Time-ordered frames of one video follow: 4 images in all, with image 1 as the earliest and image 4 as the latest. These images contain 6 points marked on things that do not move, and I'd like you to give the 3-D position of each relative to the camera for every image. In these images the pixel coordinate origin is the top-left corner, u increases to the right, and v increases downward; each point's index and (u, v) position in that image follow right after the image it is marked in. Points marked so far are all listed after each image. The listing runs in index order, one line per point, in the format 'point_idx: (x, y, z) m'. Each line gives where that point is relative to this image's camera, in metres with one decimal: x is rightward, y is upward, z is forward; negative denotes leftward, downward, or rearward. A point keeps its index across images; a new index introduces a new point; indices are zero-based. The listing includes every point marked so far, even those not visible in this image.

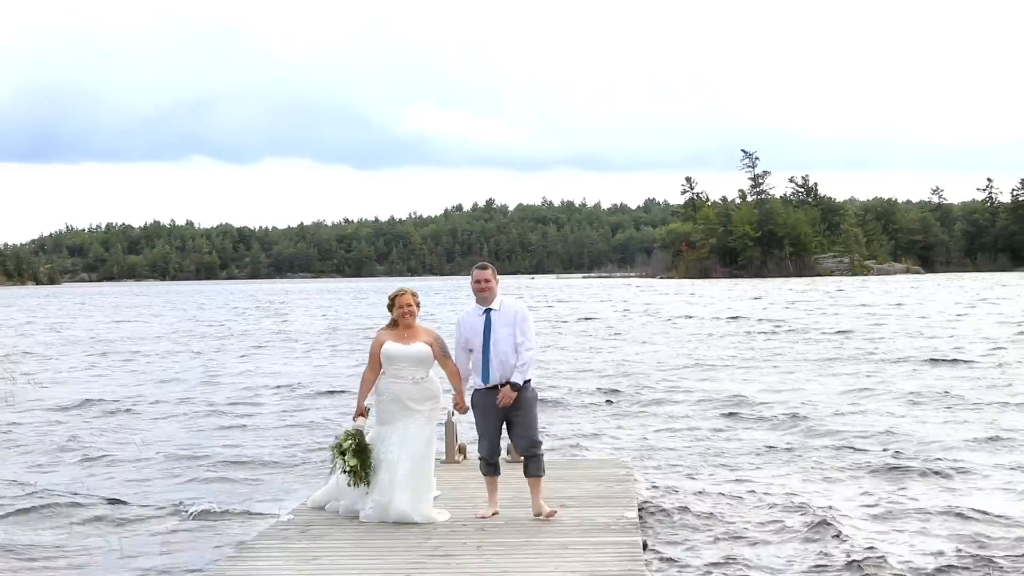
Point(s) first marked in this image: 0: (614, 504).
0: (+1.0, -2.1, +9.6) m
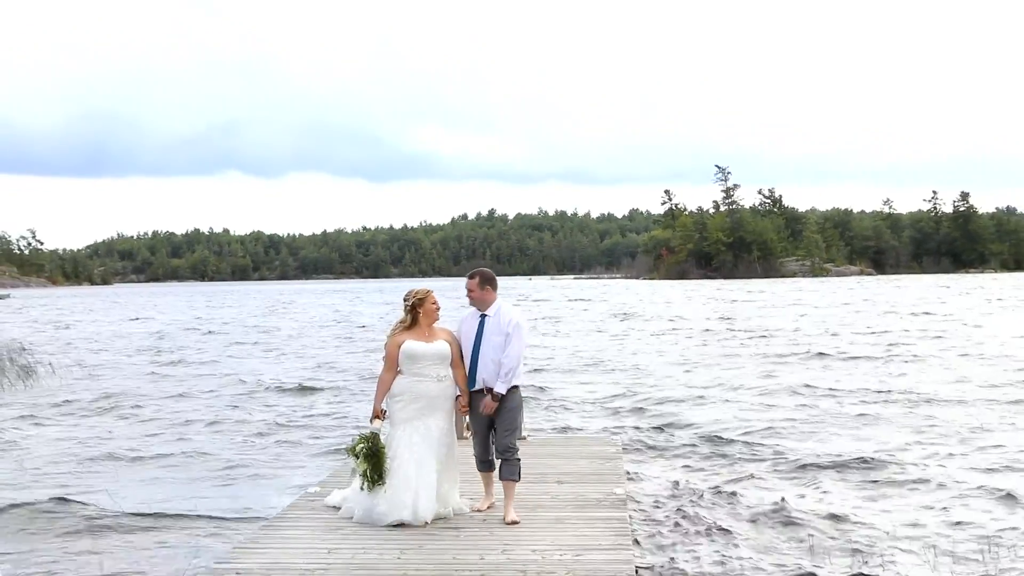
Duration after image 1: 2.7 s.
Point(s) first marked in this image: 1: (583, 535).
0: (+1.0, -2.1, +10.8) m
1: (+0.6, -2.3, +9.0) m
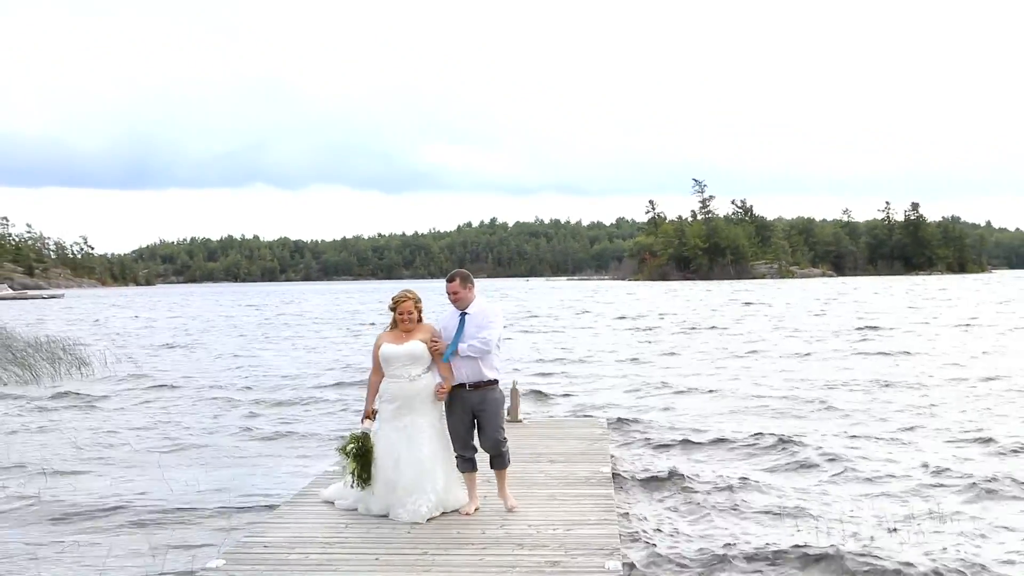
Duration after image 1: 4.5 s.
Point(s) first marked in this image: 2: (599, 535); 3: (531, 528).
0: (+1.0, -2.1, +12.1) m
1: (+0.6, -2.3, +10.3) m
2: (+0.8, -2.3, +9.4) m
3: (+0.2, -2.3, +9.6) m
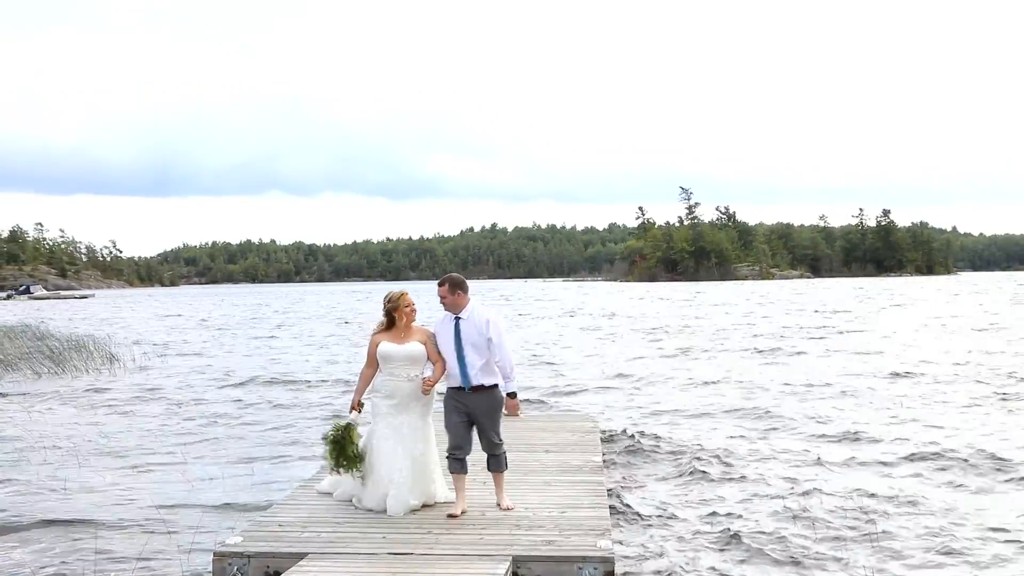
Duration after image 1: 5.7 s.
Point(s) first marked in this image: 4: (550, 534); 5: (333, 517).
0: (+1.0, -2.1, +13.0) m
1: (+0.6, -2.3, +11.2) m
2: (+0.8, -2.3, +10.3) m
3: (+0.2, -2.3, +10.5) m
4: (+0.4, -2.3, +9.6) m
5: (-1.8, -2.3, +10.1) m
